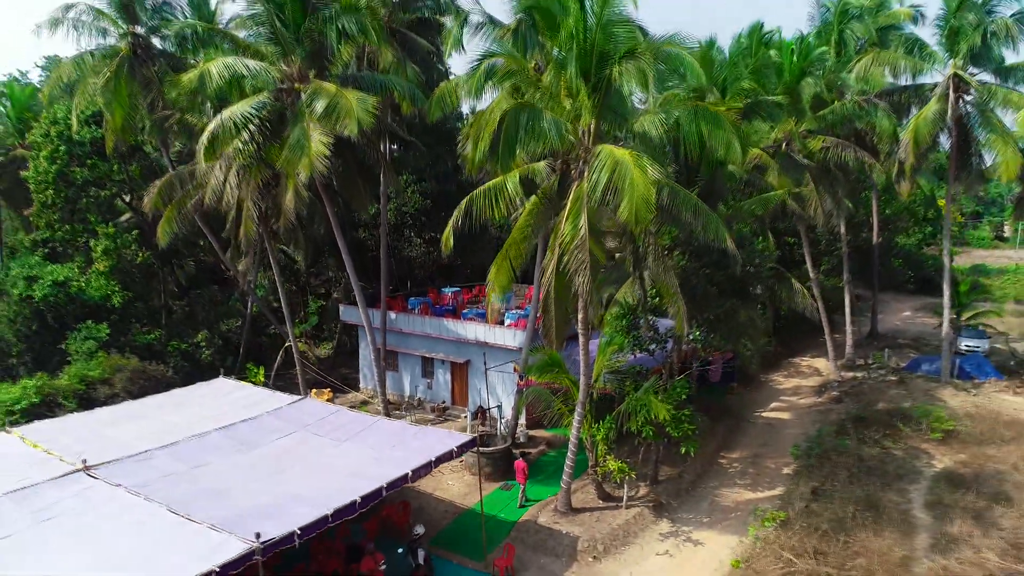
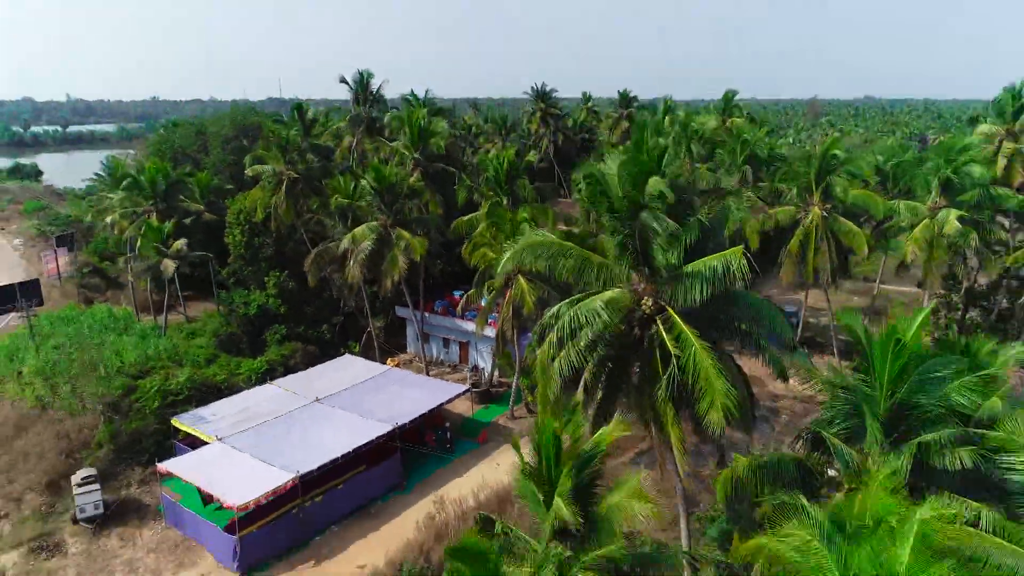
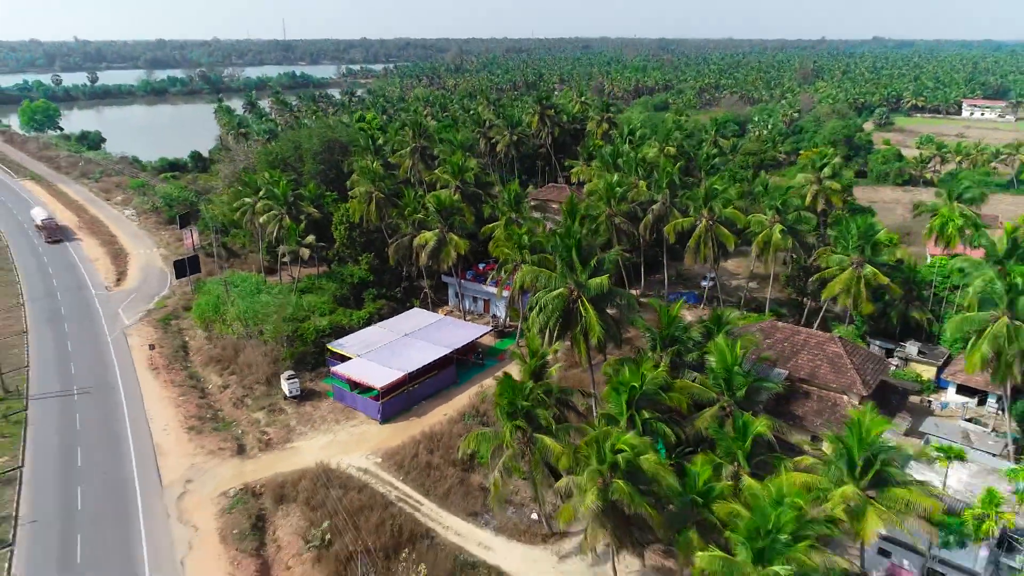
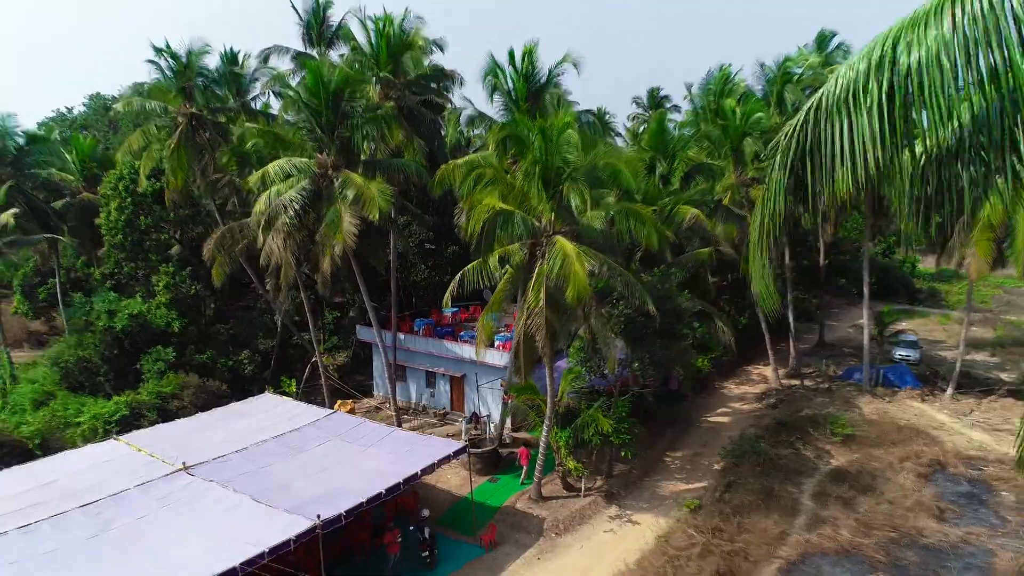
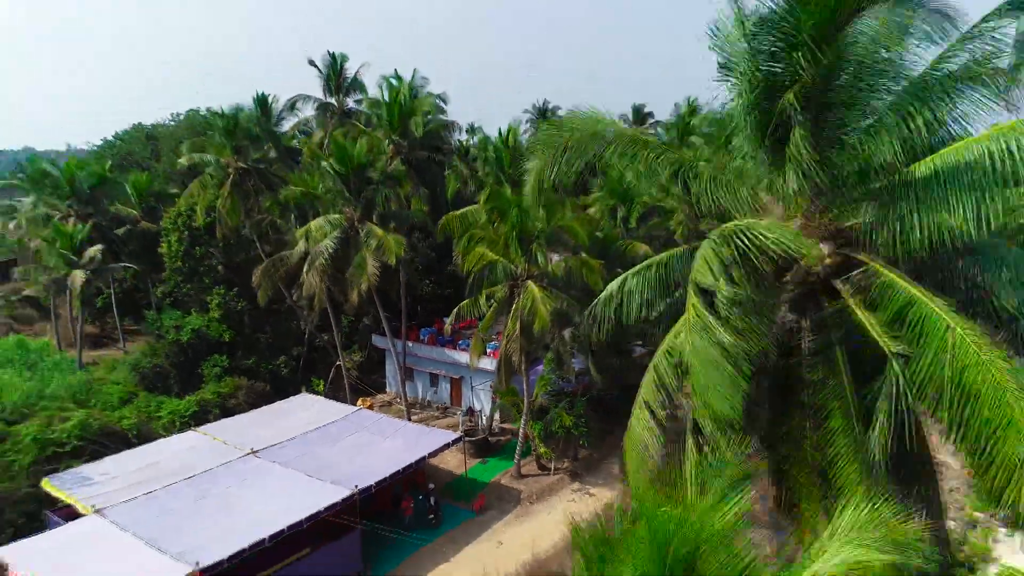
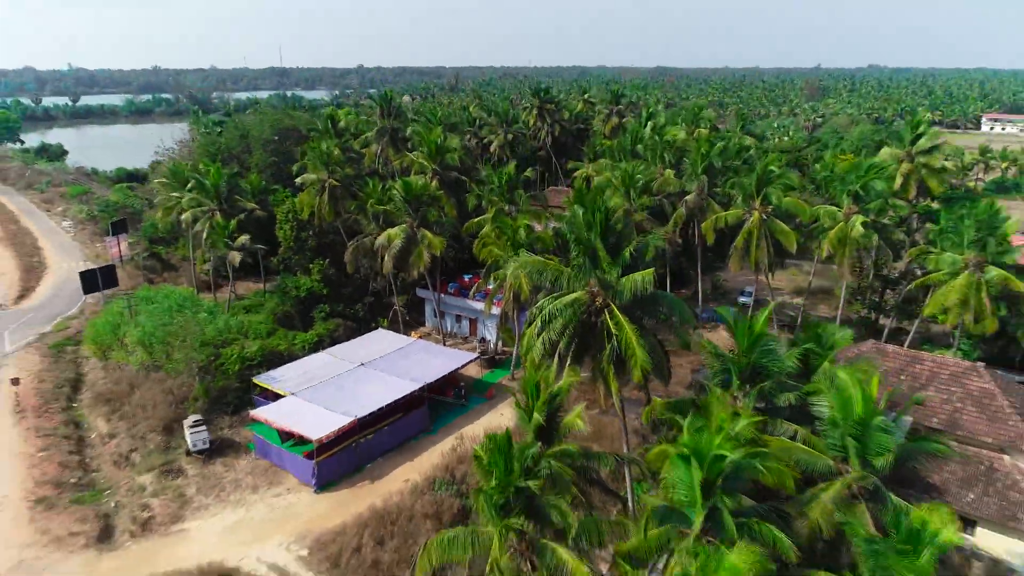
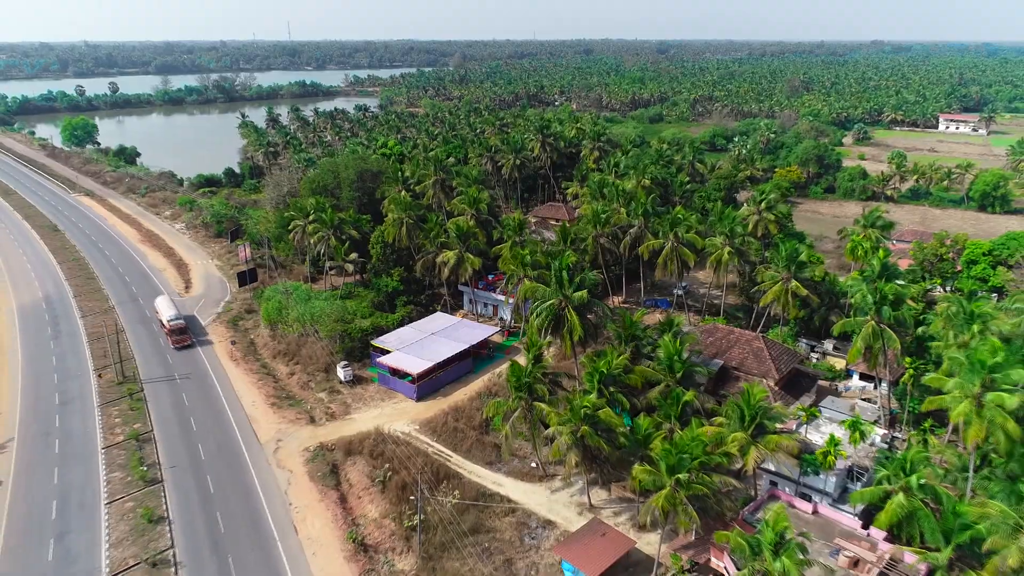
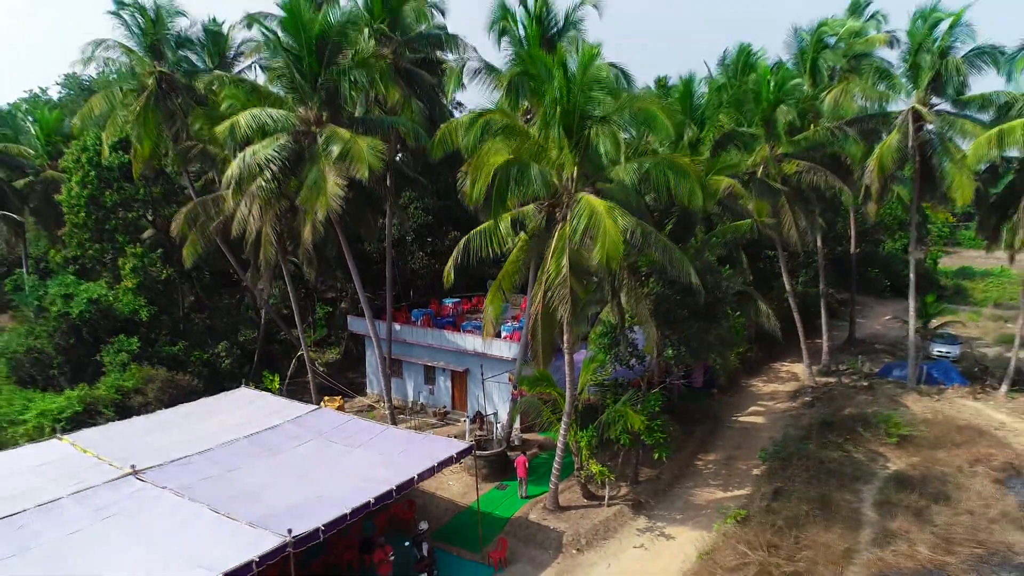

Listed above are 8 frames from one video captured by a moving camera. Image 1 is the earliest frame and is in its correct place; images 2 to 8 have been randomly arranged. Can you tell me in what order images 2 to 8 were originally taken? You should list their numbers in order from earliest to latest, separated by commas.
8, 4, 5, 2, 6, 3, 7
